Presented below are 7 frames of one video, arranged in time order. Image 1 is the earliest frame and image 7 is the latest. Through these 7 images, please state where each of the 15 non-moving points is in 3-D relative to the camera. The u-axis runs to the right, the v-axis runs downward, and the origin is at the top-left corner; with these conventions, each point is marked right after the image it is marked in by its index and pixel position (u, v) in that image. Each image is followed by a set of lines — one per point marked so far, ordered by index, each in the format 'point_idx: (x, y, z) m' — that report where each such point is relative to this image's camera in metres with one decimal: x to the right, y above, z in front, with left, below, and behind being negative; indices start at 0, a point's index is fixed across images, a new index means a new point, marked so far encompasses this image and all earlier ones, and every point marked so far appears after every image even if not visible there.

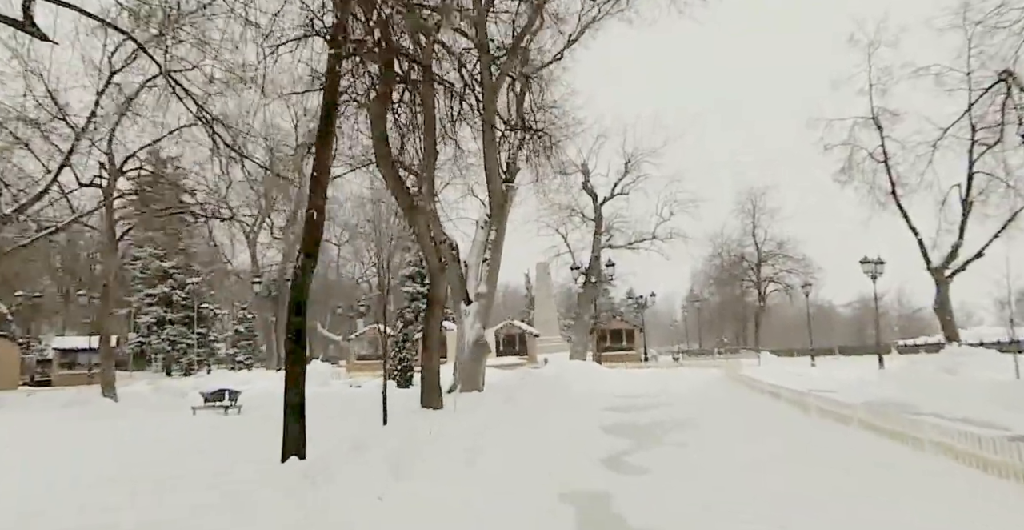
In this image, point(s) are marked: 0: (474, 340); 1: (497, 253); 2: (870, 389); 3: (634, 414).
0: (-0.8, -1.6, +15.9) m
1: (-0.4, +0.3, +16.5) m
2: (+8.0, -2.7, +16.7) m
3: (+2.4, -2.9, +15.0) m
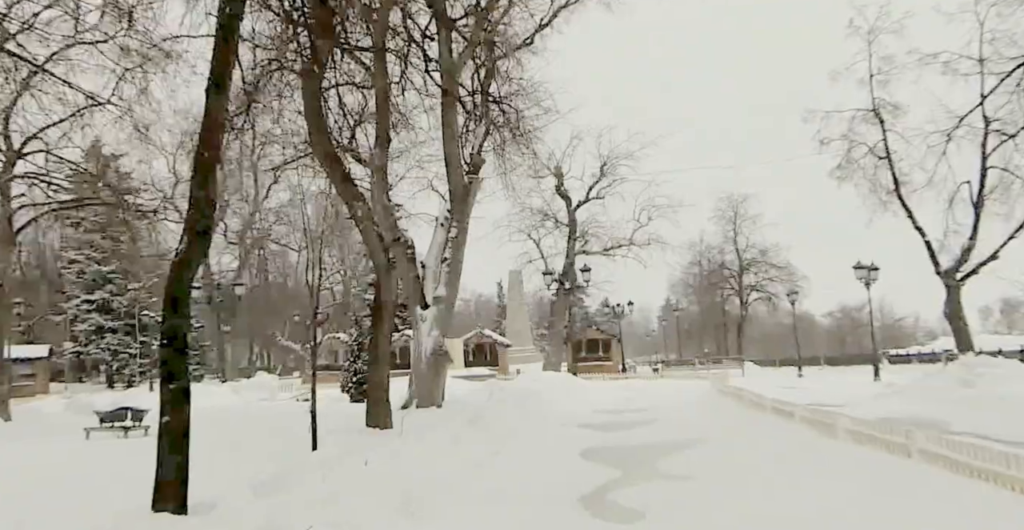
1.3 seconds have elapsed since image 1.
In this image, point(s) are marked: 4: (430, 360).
0: (-1.5, -1.6, +13.9) m
1: (-1.1, +0.2, +14.6) m
2: (+7.3, -2.8, +15.0) m
3: (+1.8, -2.9, +13.1) m
4: (-1.5, -1.7, +13.9) m
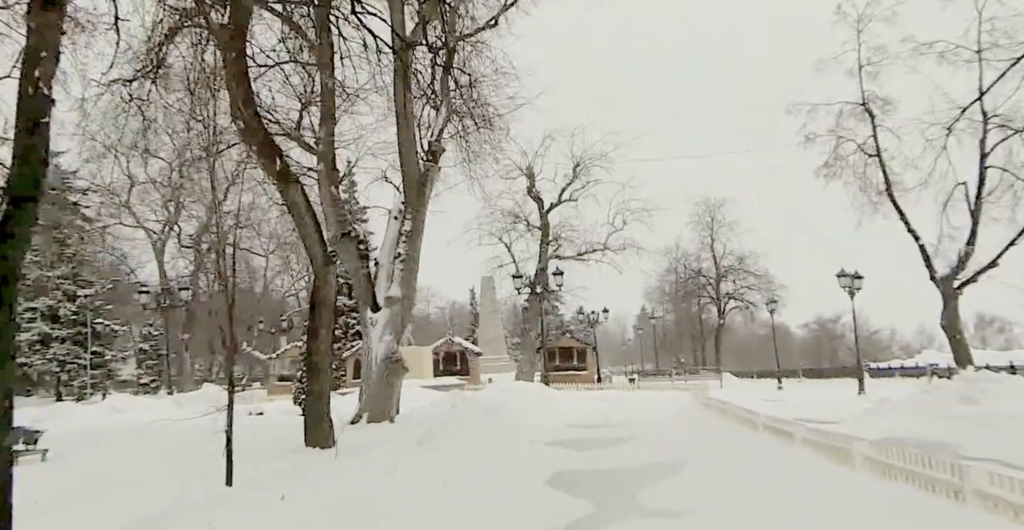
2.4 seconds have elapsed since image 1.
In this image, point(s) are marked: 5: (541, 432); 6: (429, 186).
0: (-2.1, -1.6, +12.5) m
1: (-1.7, +0.3, +13.3) m
2: (+6.6, -2.9, +13.9) m
3: (+1.2, -2.9, +11.8) m
4: (-2.1, -1.7, +12.5) m
5: (+0.5, -3.2, +14.6) m
6: (-1.5, +1.4, +13.7) m
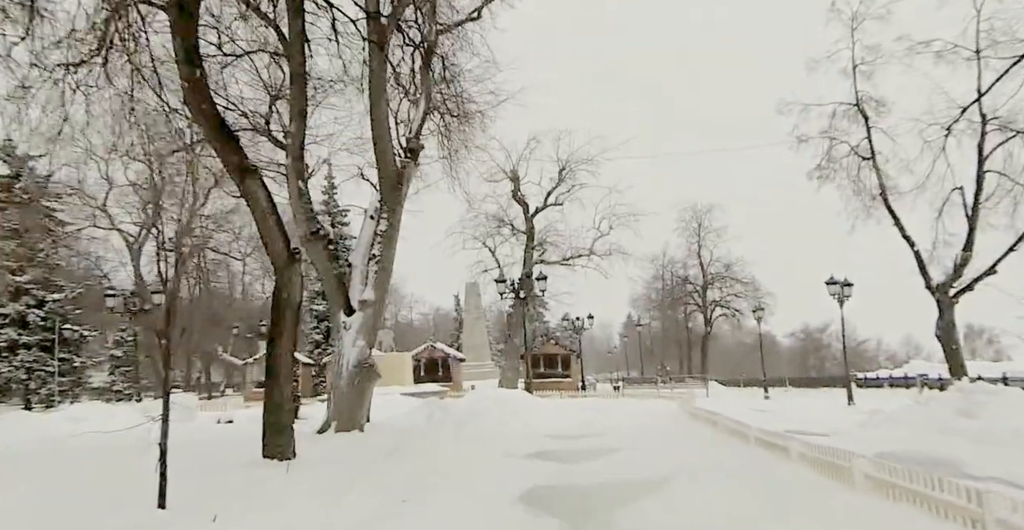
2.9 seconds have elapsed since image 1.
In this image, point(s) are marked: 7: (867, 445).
0: (-2.5, -1.6, +11.8) m
1: (-2.0, +0.2, +12.6) m
2: (+6.2, -3.0, +13.3) m
3: (+0.8, -3.0, +11.2) m
4: (-2.5, -1.7, +11.8) m
5: (+0.1, -3.3, +13.9) m
6: (-1.8, +1.4, +13.0) m
7: (+5.7, -2.9, +12.2) m
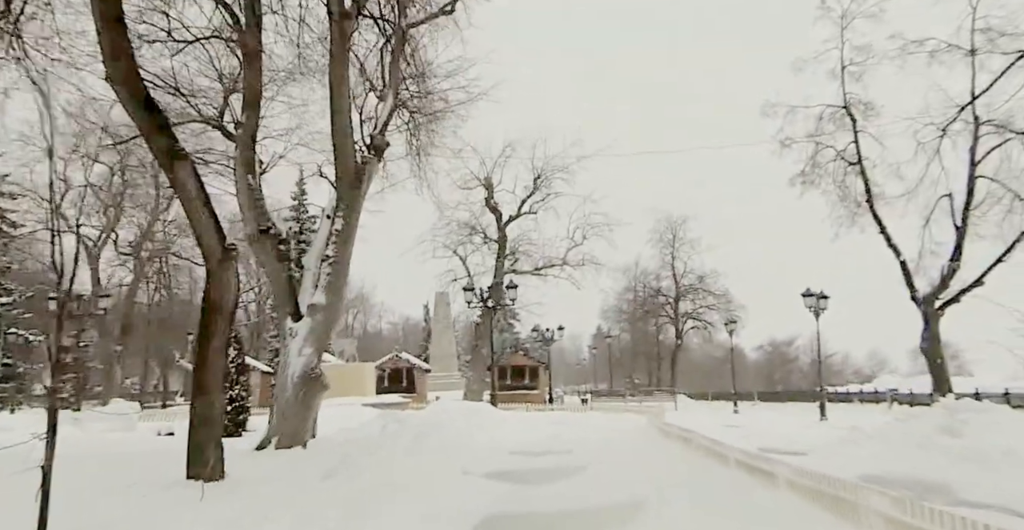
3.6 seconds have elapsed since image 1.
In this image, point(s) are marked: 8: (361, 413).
0: (-3.0, -1.5, +10.8) m
1: (-2.6, +0.2, +11.6) m
2: (+5.6, -3.1, +12.6) m
3: (+0.3, -3.0, +10.3) m
4: (-3.0, -1.7, +10.7) m
5: (-0.5, -3.3, +12.9) m
6: (-2.4, +1.4, +12.0) m
7: (+5.2, -3.0, +11.4) m
8: (-4.0, -3.9, +20.0) m
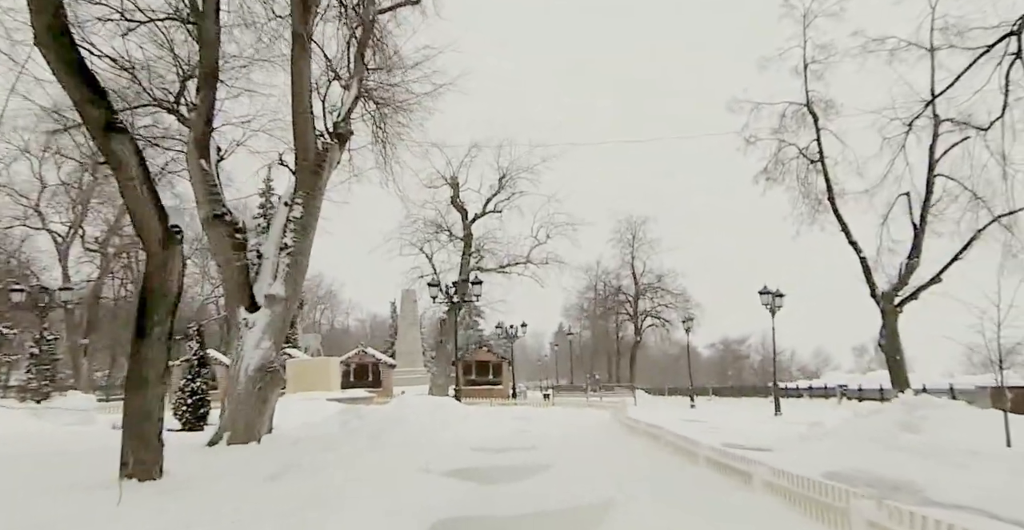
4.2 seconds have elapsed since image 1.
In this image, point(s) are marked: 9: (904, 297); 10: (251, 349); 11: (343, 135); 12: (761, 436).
0: (-3.5, -1.4, +10.5) m
1: (-3.1, +0.4, +11.3) m
2: (+5.0, -3.1, +12.7) m
3: (-0.2, -2.9, +10.1) m
4: (-3.5, -1.6, +10.4) m
5: (-1.2, -3.2, +12.7) m
6: (-2.9, +1.5, +11.7) m
7: (+4.6, -2.9, +11.5) m
8: (-5.0, -3.7, +19.6) m
9: (+7.0, -0.6, +13.5) m
10: (-3.6, -1.2, +10.5) m
11: (-2.7, +2.1, +12.0) m
12: (+5.4, -3.7, +16.4) m
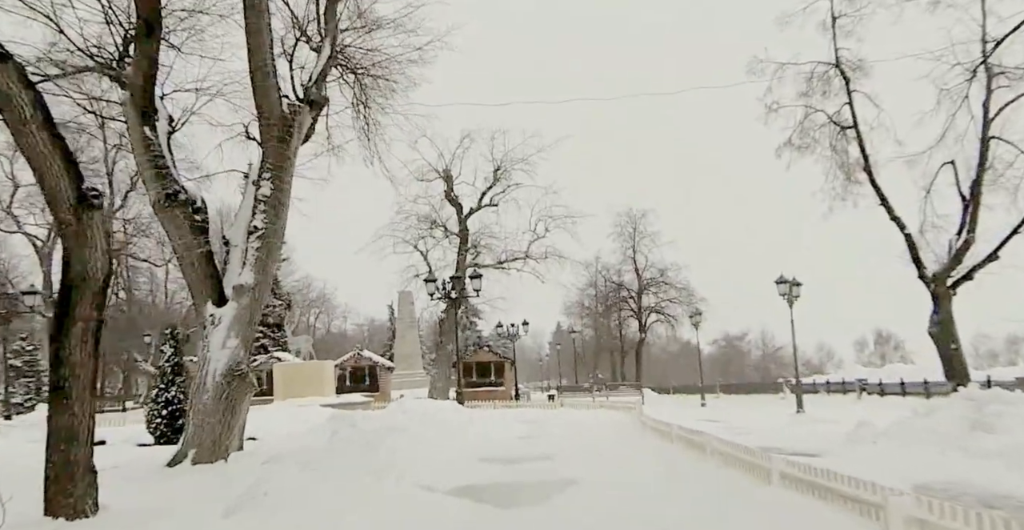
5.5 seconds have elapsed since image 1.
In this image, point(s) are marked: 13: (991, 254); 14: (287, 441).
0: (-3.4, -1.3, +9.0) m
1: (-3.0, +0.5, +9.8) m
2: (+5.1, -2.7, +11.2) m
3: (-0.1, -2.7, +8.6) m
4: (-3.4, -1.4, +8.9) m
5: (-1.0, -3.0, +11.2) m
6: (-2.8, +1.7, +10.2) m
7: (+4.7, -2.6, +10.0) m
8: (-4.8, -3.6, +18.1) m
9: (+7.1, -0.2, +12.0) m
10: (-3.5, -1.0, +9.0) m
11: (-2.7, +2.3, +10.5) m
12: (+5.5, -3.4, +14.9) m
13: (+7.6, +0.2, +12.0) m
14: (-3.7, -2.8, +12.0) m
